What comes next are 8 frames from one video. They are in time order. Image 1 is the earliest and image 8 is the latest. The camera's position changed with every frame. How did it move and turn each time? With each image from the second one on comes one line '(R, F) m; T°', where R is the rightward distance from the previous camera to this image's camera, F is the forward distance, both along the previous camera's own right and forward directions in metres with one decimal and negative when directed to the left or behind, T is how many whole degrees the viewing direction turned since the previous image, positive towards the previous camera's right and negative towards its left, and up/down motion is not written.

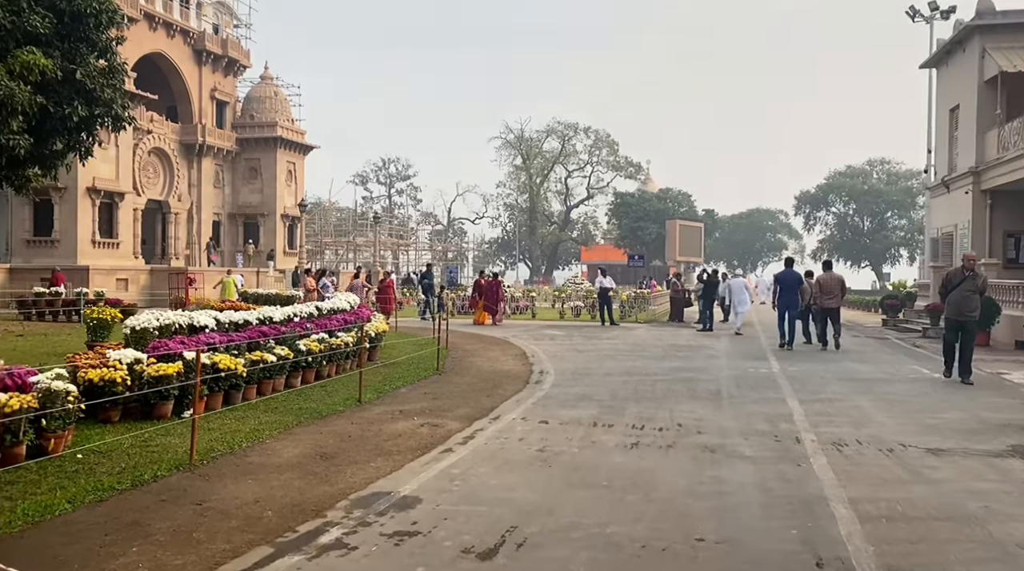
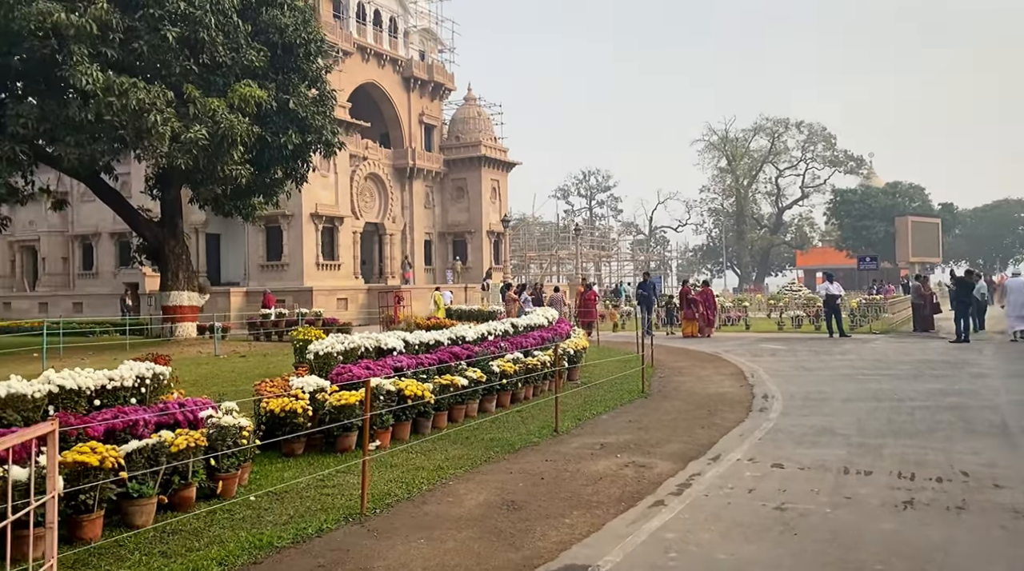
(-0.1, +1.0) m; -13°
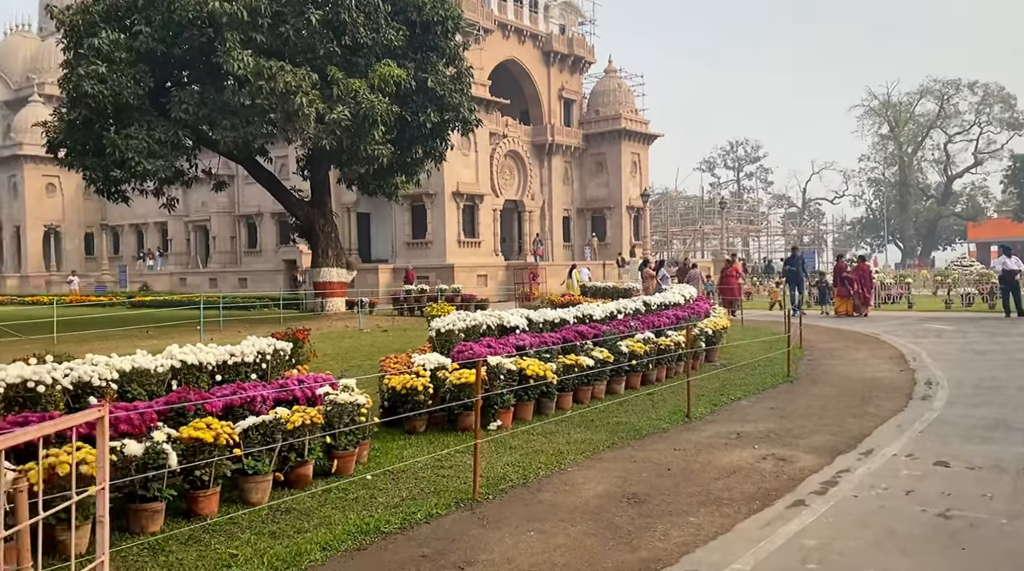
(+0.1, +0.4) m; -9°
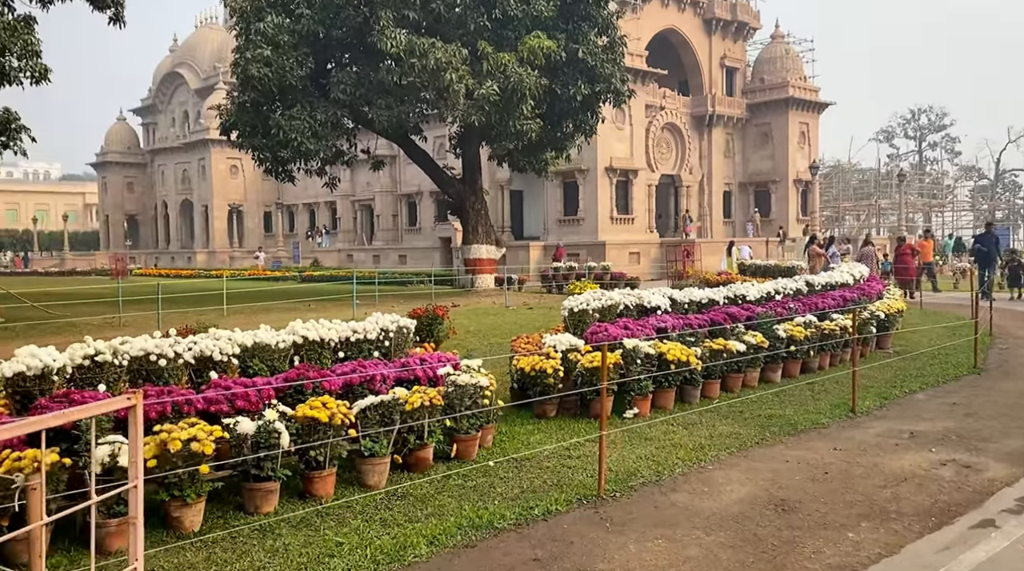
(+0.1, +0.5) m; -10°
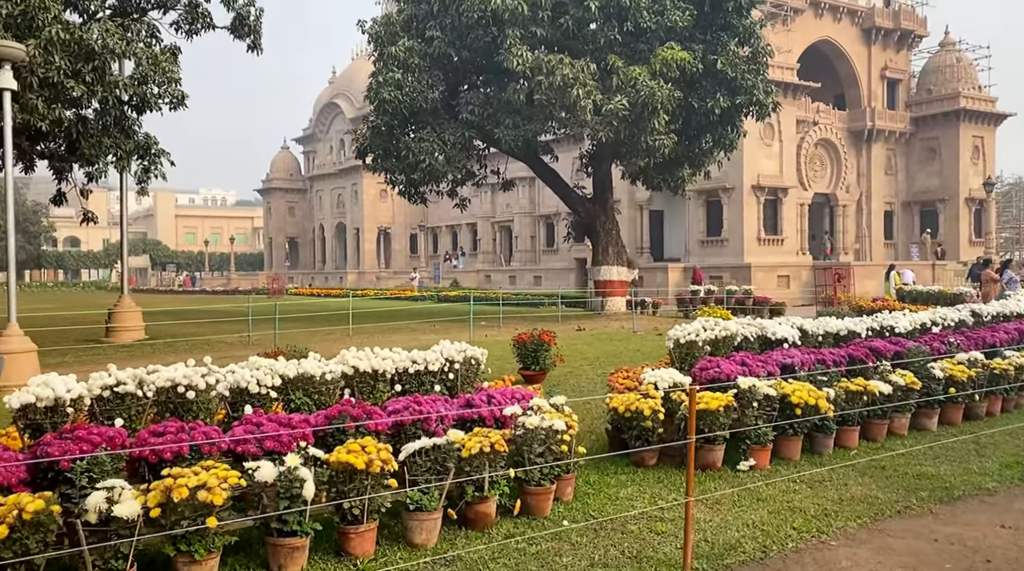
(+0.3, +0.8) m; -9°
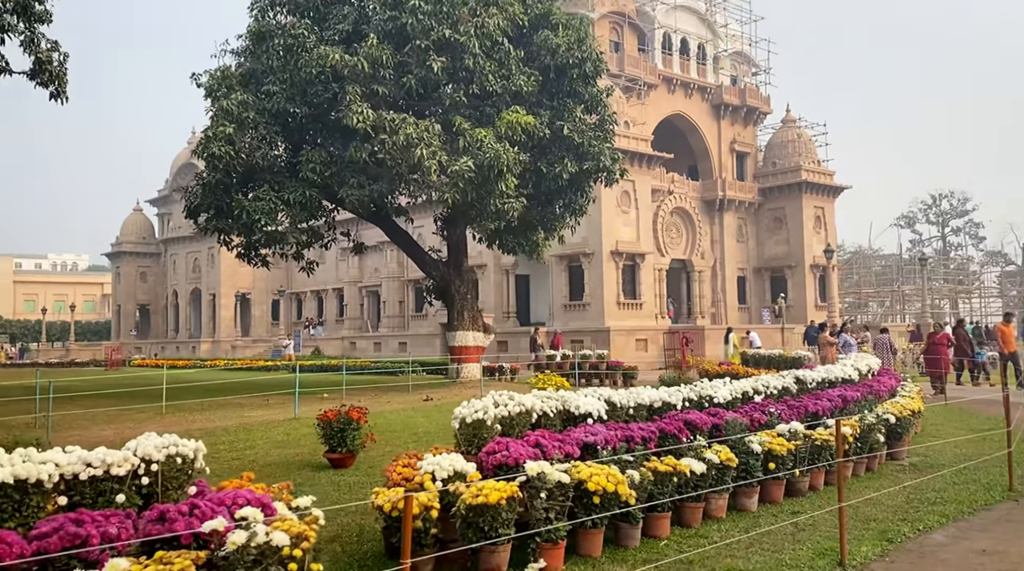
(+0.7, +0.8) m; +8°
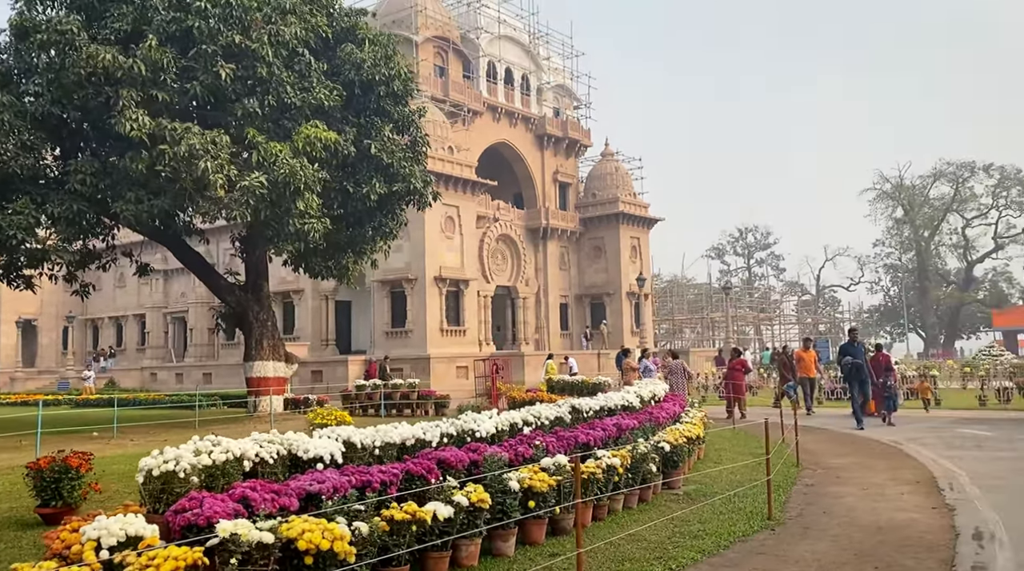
(+0.6, +0.6) m; +10°
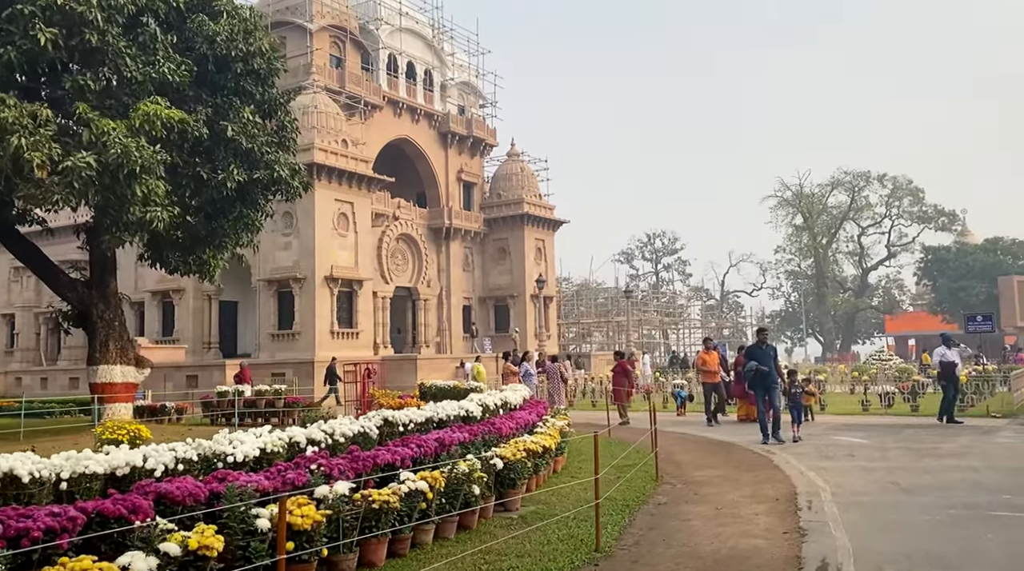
(+0.8, +1.2) m; +5°
